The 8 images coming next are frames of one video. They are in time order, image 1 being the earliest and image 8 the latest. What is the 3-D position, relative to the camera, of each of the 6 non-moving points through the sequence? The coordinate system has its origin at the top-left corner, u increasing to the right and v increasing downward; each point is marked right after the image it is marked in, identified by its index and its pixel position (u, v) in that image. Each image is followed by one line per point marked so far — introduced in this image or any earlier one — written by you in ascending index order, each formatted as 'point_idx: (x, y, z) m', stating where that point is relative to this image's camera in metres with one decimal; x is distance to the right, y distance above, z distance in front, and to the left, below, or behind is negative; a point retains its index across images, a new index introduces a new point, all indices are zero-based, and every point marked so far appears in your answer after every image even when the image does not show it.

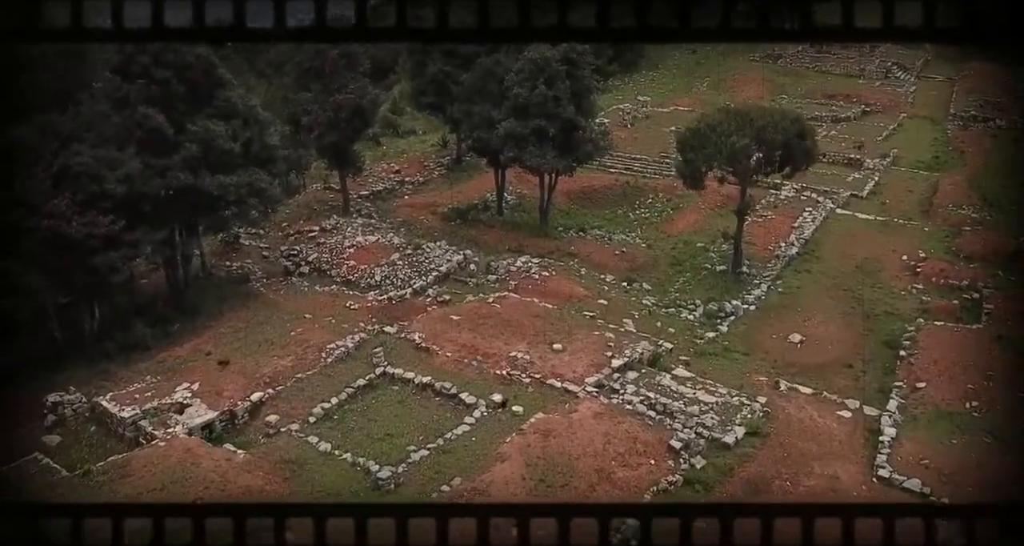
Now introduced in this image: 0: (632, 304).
0: (+1.4, -0.4, +13.0) m
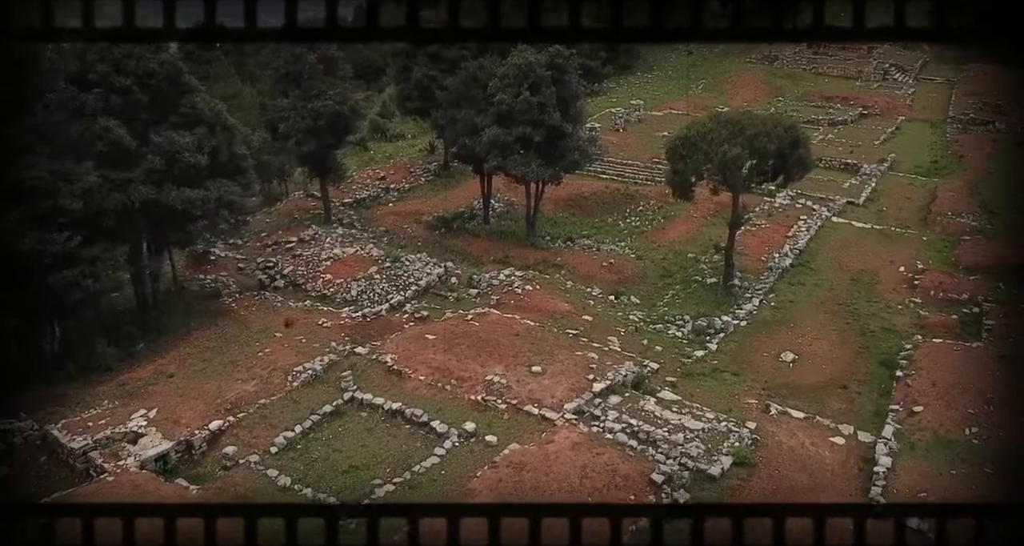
0: (+1.2, -0.5, +12.5) m
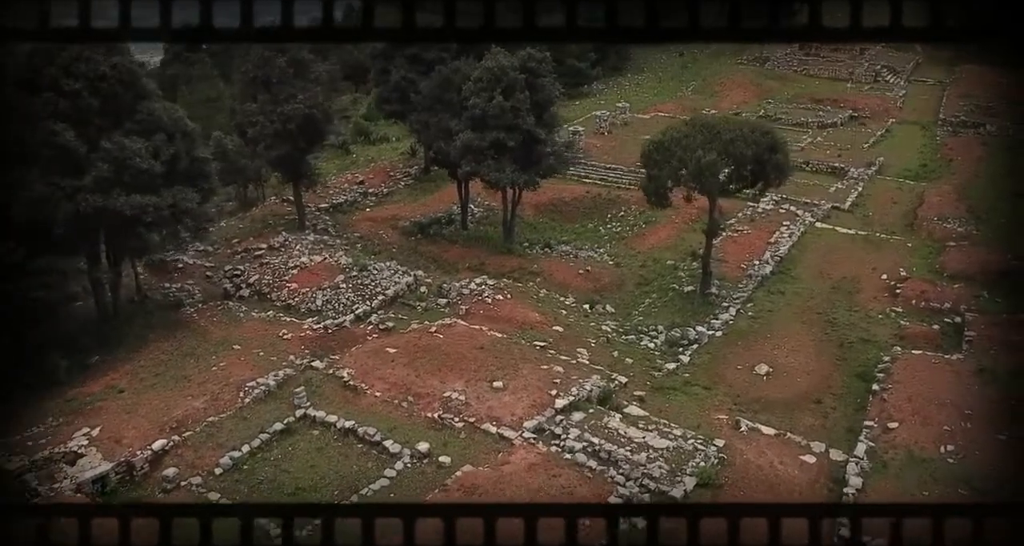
0: (+0.9, -0.6, +12.1) m
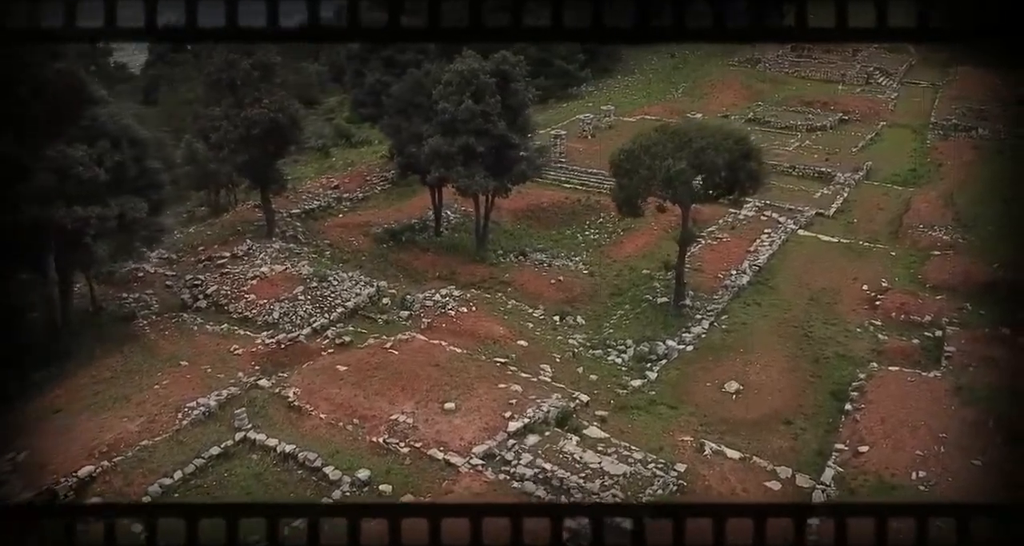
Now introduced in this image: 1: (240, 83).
0: (+0.5, -0.8, +11.7) m
1: (-3.7, +2.6, +14.8) m
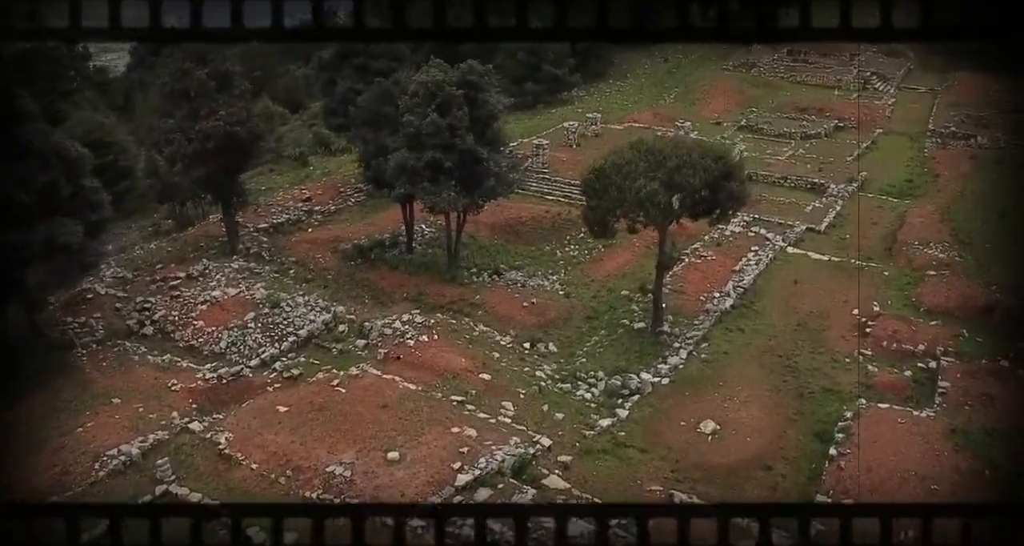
0: (+0.1, -1.0, +10.9) m
1: (-4.1, +2.3, +14.0) m
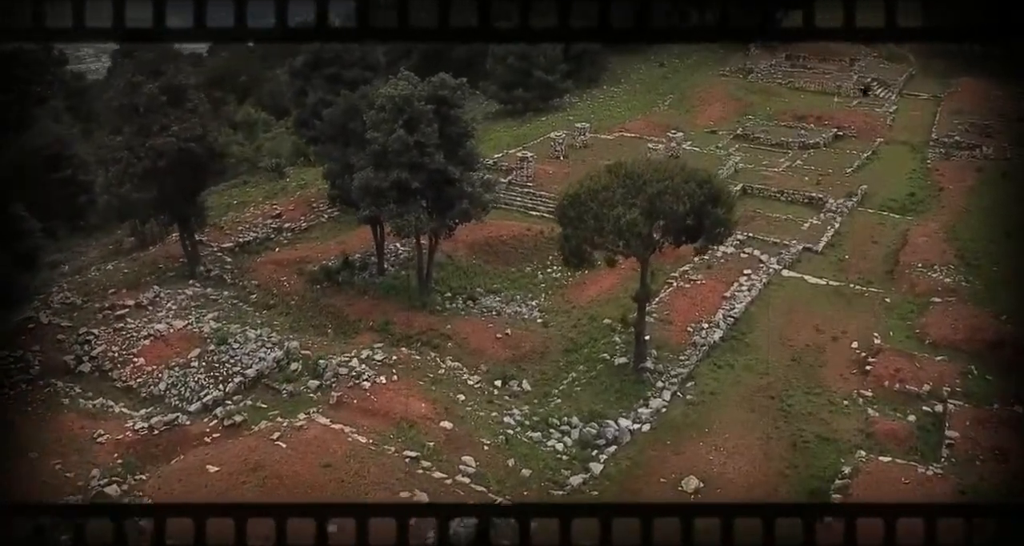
0: (-0.2, -1.4, +9.9) m
1: (-4.4, +2.0, +13.0) m
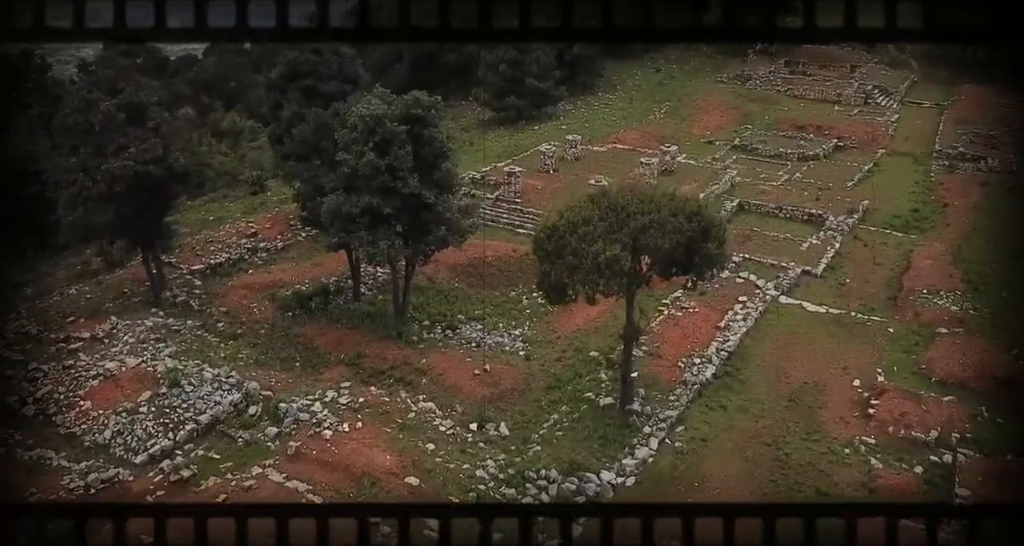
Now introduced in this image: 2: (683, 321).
0: (-0.4, -1.7, +9.2) m
1: (-4.6, +1.6, +12.2) m
2: (+2.1, -0.6, +13.0) m
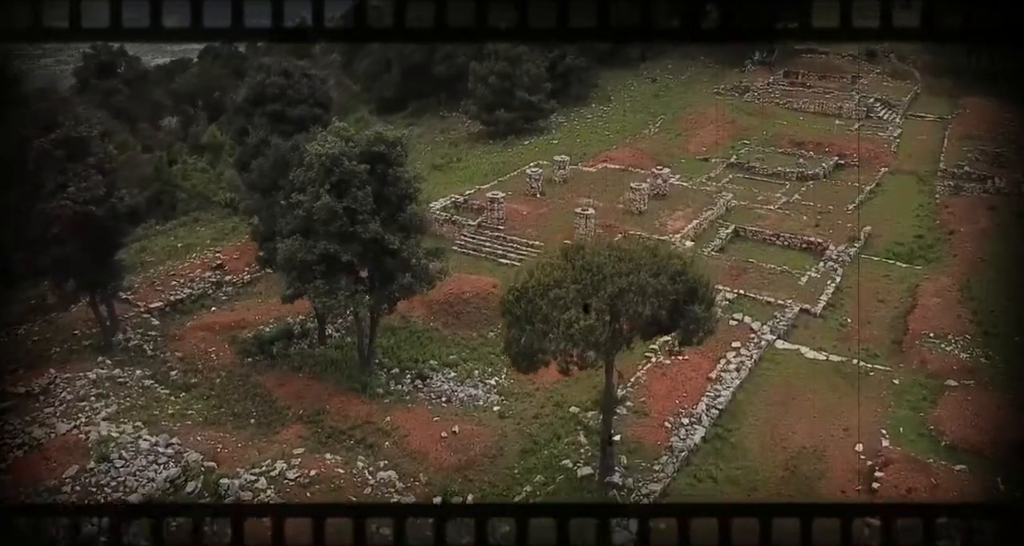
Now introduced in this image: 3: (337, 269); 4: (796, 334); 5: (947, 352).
0: (-0.7, -2.2, +8.2) m
1: (-4.9, +1.1, +11.3) m
2: (+1.8, -1.1, +12.0) m
3: (-1.7, 0.0, +10.8) m
4: (+3.6, -0.8, +13.6) m
5: (+5.1, -0.9, +12.8) m
